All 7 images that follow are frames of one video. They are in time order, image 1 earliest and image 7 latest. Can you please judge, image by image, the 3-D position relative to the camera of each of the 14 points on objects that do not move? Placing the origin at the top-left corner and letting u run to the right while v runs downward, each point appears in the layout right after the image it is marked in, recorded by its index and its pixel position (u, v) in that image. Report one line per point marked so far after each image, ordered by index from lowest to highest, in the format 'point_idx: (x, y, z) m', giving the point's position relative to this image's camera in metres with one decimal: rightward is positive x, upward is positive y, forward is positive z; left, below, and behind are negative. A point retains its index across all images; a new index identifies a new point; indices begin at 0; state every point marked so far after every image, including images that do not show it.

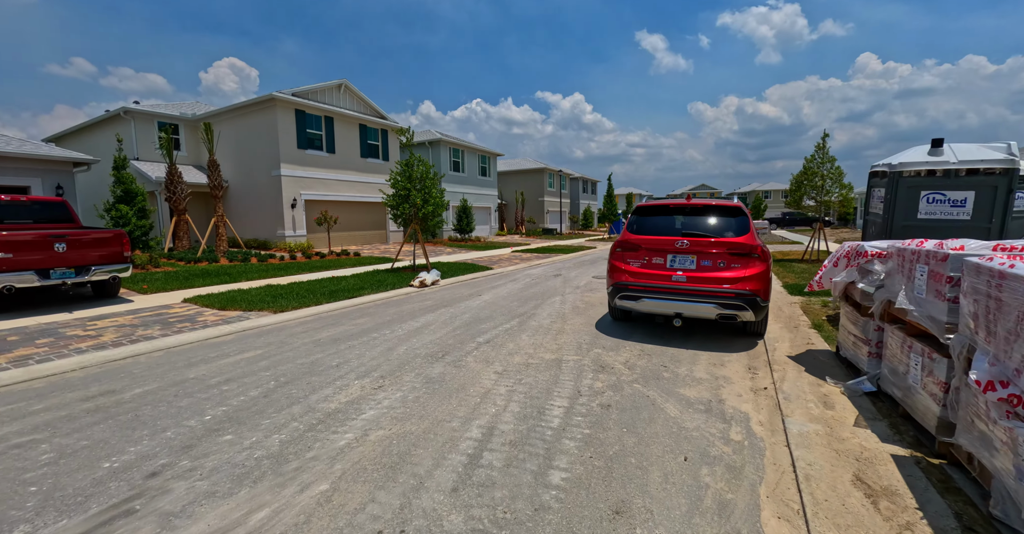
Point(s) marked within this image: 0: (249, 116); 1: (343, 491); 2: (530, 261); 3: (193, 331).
0: (-10.2, +5.8, +18.6) m
1: (-0.9, -1.3, +2.7) m
2: (+0.6, +0.2, +15.5) m
3: (-4.8, -0.9, +7.2) m
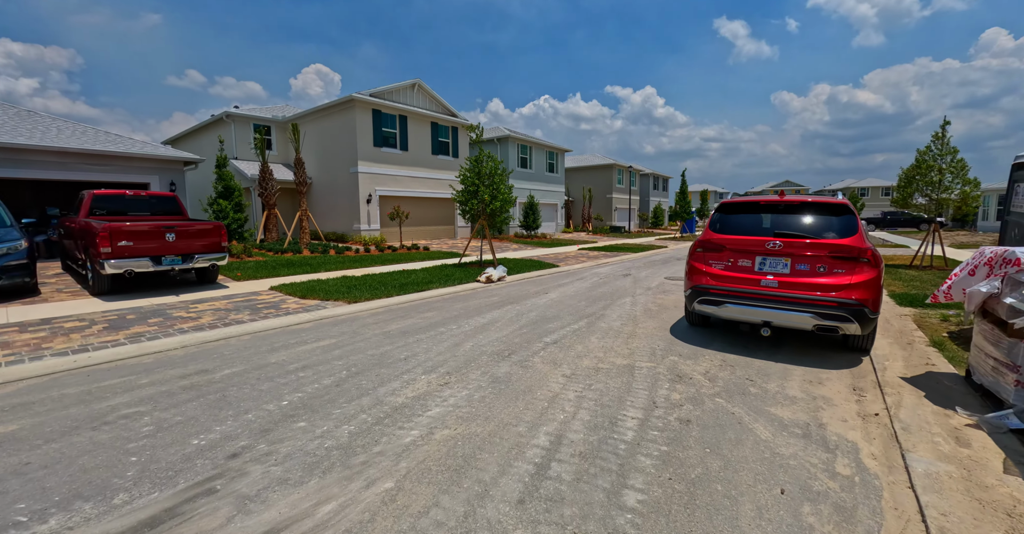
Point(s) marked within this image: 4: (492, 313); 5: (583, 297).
0: (-7.4, +6.1, +19.6) m
1: (-0.6, -1.2, +2.6) m
2: (+2.7, +0.2, +15.1) m
3: (-3.7, -0.8, +7.6) m
4: (-0.3, -0.7, +7.2) m
5: (+1.2, -0.5, +8.0) m
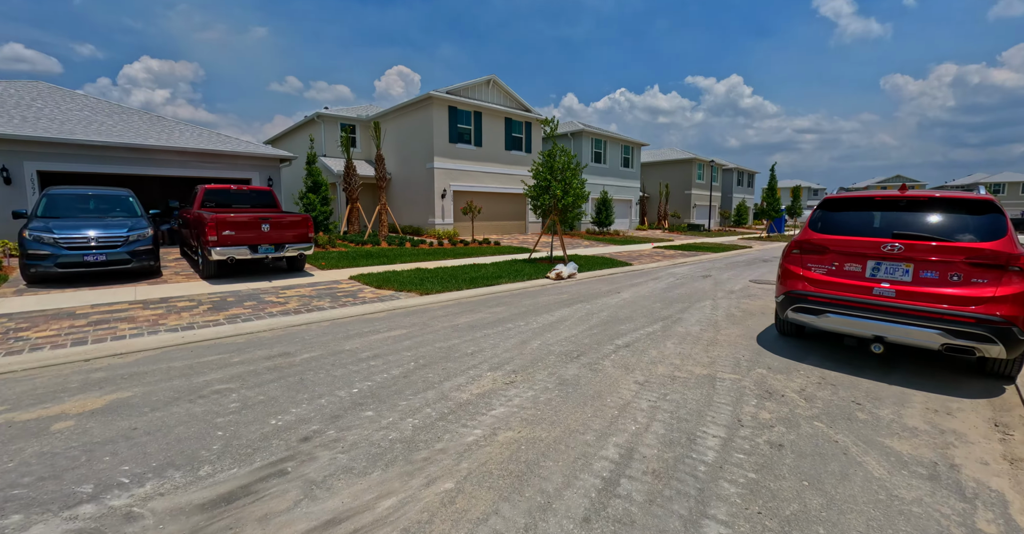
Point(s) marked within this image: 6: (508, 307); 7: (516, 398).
0: (-4.4, +6.4, +20.3) m
1: (-0.2, -1.2, +2.5) m
2: (+4.9, +0.3, +14.4) m
3: (-2.6, -0.6, +7.9) m
4: (+0.7, -0.7, +7.0) m
5: (+2.3, -0.5, +7.6) m
6: (-0.1, -0.6, +7.6) m
7: (0.0, -1.0, +3.7) m
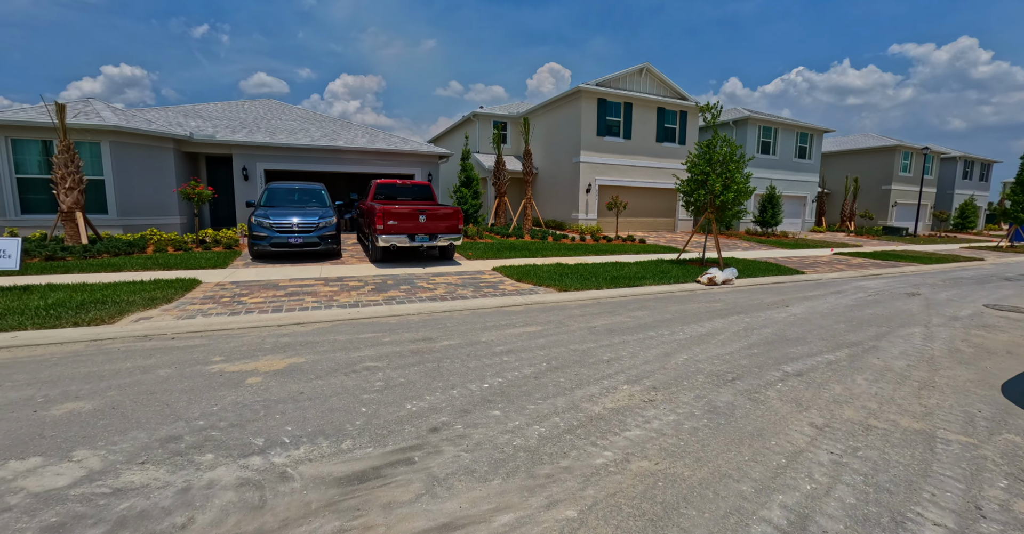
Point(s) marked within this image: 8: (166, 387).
0: (+2.0, +6.7, +20.3) m
1: (+0.4, -1.2, +2.2) m
2: (+8.8, 0.0, +12.1) m
3: (-0.3, -0.5, +8.1) m
4: (+2.6, -0.7, +6.2) m
5: (+4.3, -0.7, +6.3) m
6: (+2.0, -0.6, +7.0) m
7: (+1.0, -1.1, +3.3) m
8: (-3.2, -1.1, +4.4) m
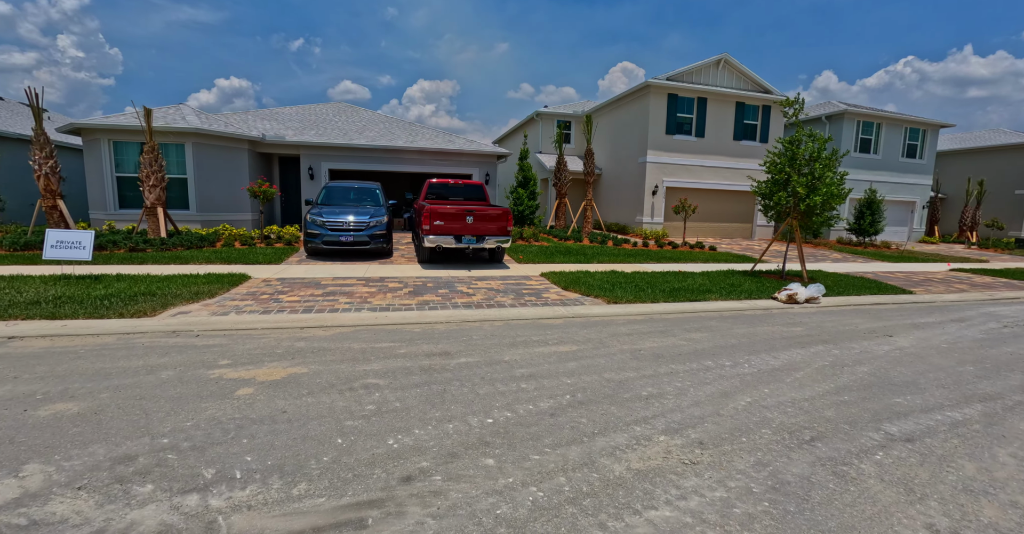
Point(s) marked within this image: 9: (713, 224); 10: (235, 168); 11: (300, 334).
0: (+4.6, +6.4, +19.1) m
1: (+0.2, -1.3, +1.5) m
2: (+9.9, -0.5, +10.0) m
3: (+0.3, -0.6, +7.3) m
4: (+3.0, -0.9, +5.1) m
5: (+4.7, -0.9, +5.0) m
6: (+2.5, -0.8, +5.9) m
7: (+0.9, -1.2, +2.4) m
8: (-3.0, -1.1, +4.1) m
9: (+8.0, +1.7, +19.0) m
10: (-8.9, +3.2, +15.5) m
11: (-2.6, -0.8, +5.9) m
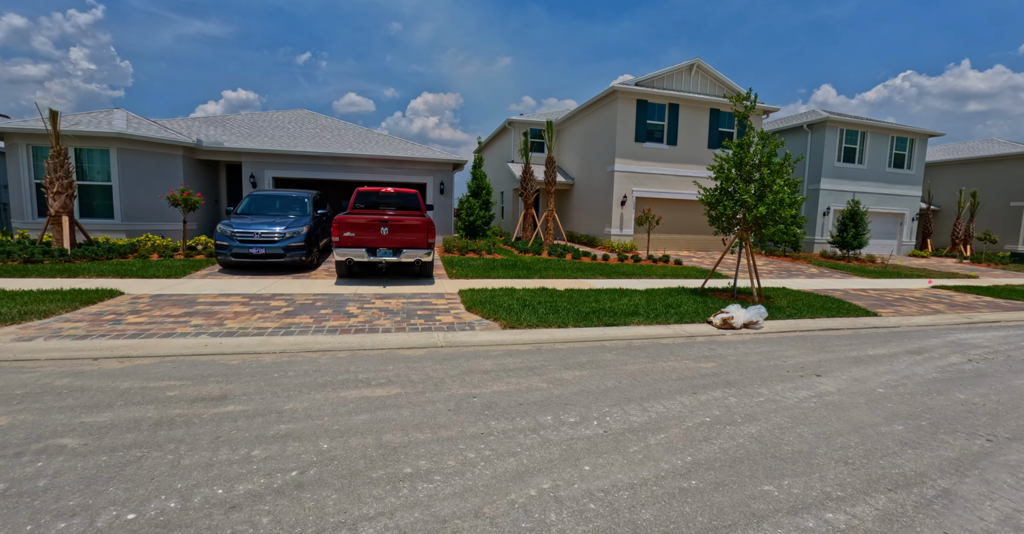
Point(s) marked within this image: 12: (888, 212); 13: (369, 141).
0: (+3.2, +5.8, +18.1) m
1: (-1.6, -1.4, +0.3) m
2: (+8.3, -0.8, +8.8) m
3: (-1.3, -0.8, +6.2) m
4: (+1.3, -1.1, +3.9) m
5: (+3.0, -1.1, +3.8) m
6: (+0.8, -1.0, +4.7) m
7: (-0.8, -1.3, +1.3) m
8: (-4.7, -1.2, +3.0) m
9: (+6.6, +1.1, +17.8) m
10: (-10.4, +2.8, +14.5) m
11: (-4.2, -1.0, +4.8) m
12: (+15.4, +2.2, +19.5) m
13: (-5.1, +4.7, +17.5) m
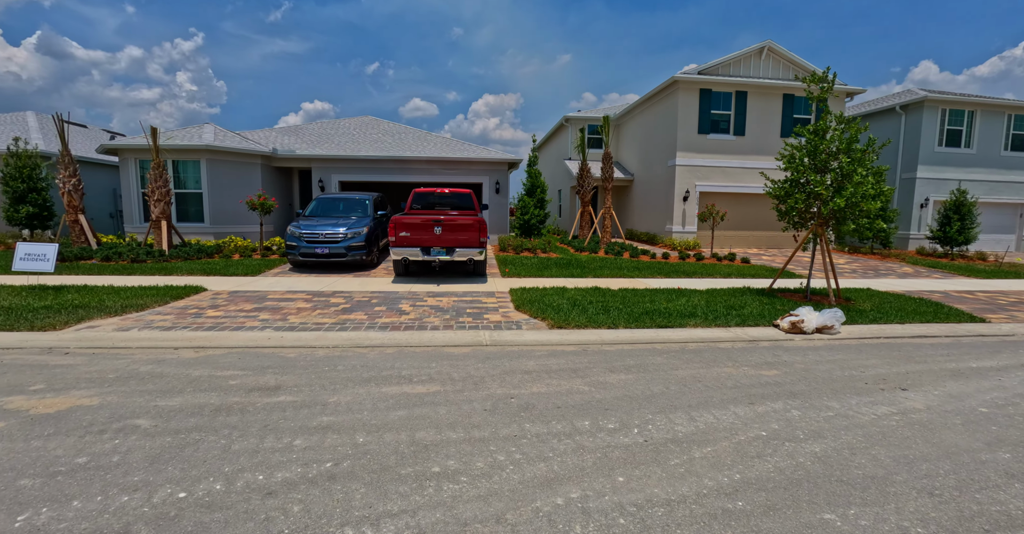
0: (+5.3, +5.9, +17.4) m
1: (-1.7, -1.4, +0.4) m
2: (+9.2, -0.8, +7.5) m
3: (-0.7, -0.8, +6.2) m
4: (+1.6, -1.1, +3.6) m
5: (+3.3, -1.1, +3.2) m
6: (+1.2, -1.0, +4.5) m
7: (-0.8, -1.3, +1.3) m
8: (-4.5, -1.2, +3.5) m
9: (+8.6, +1.2, +16.7) m
10: (-8.7, +2.9, +15.7) m
11: (-3.8, -1.0, +5.2) m
12: (+17.6, +2.2, +17.2) m
13: (-3.0, +4.7, +17.9) m
